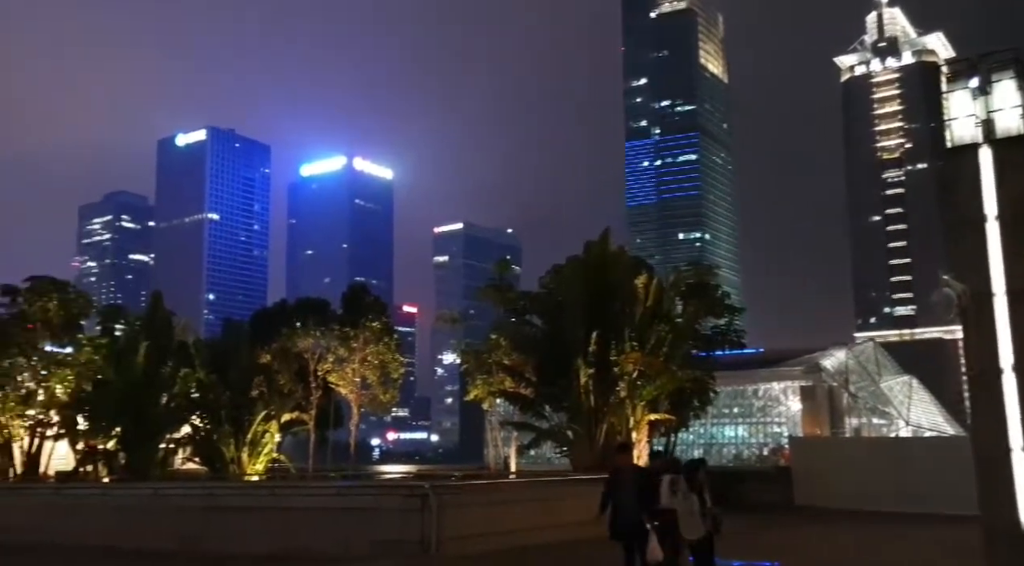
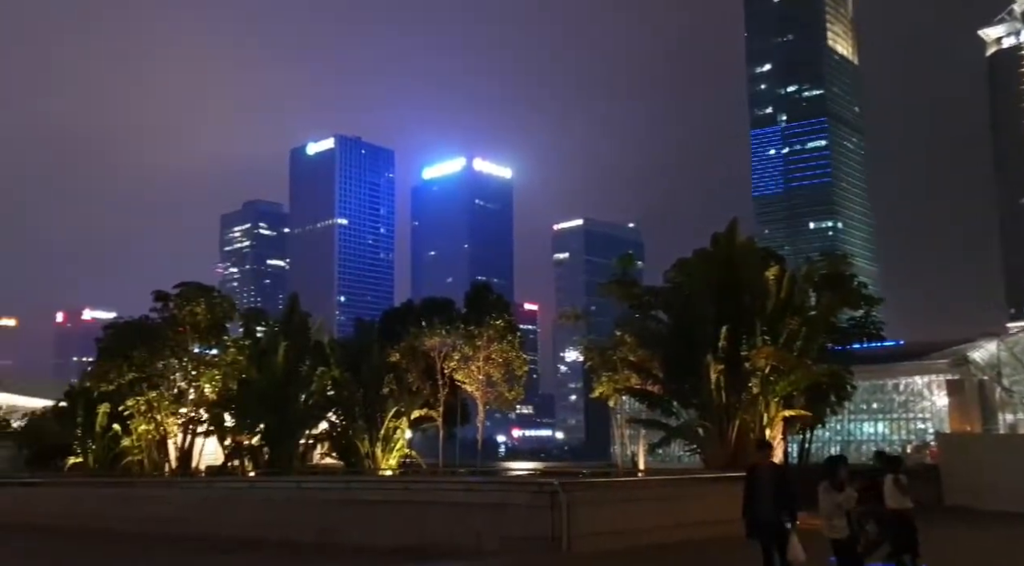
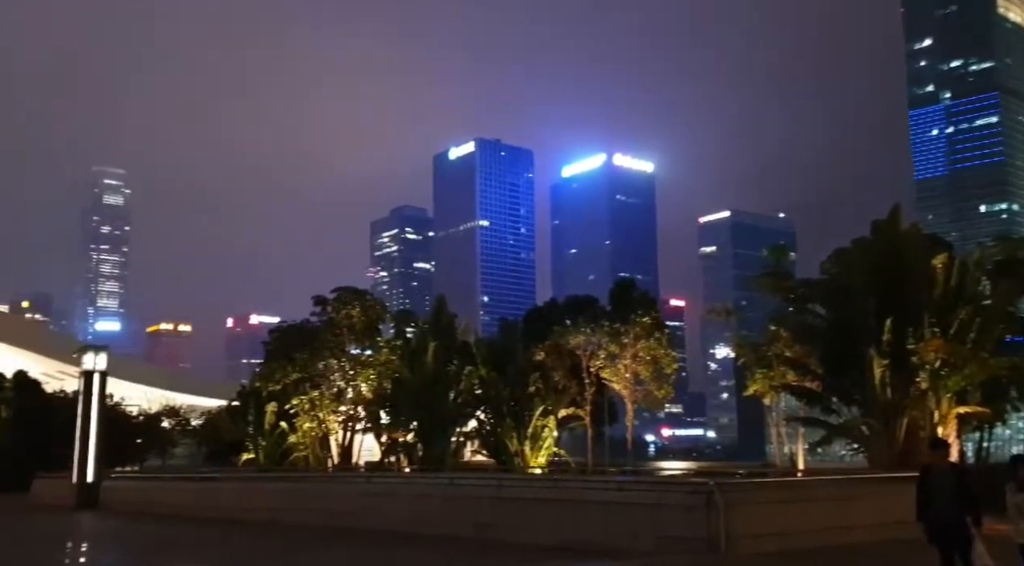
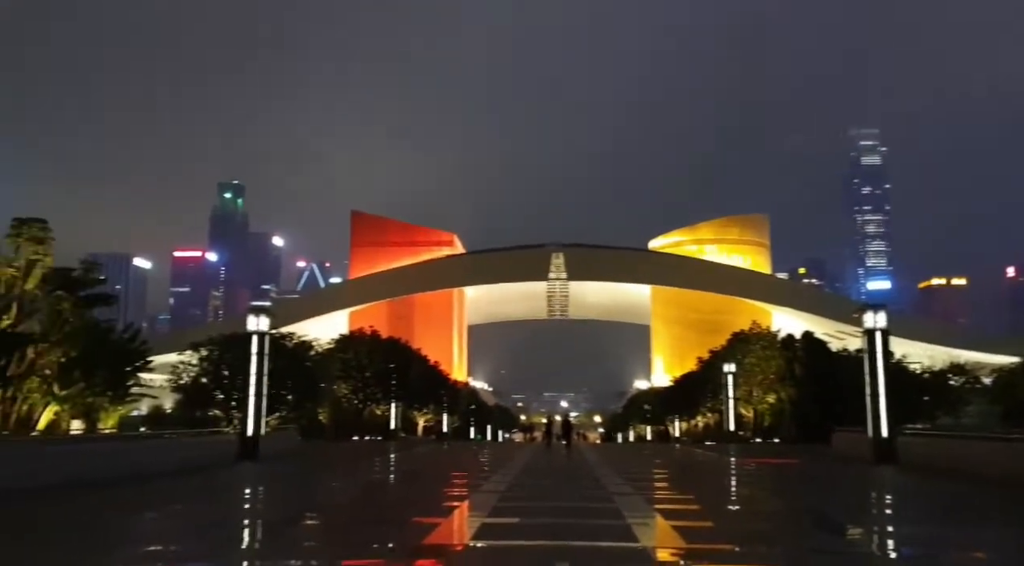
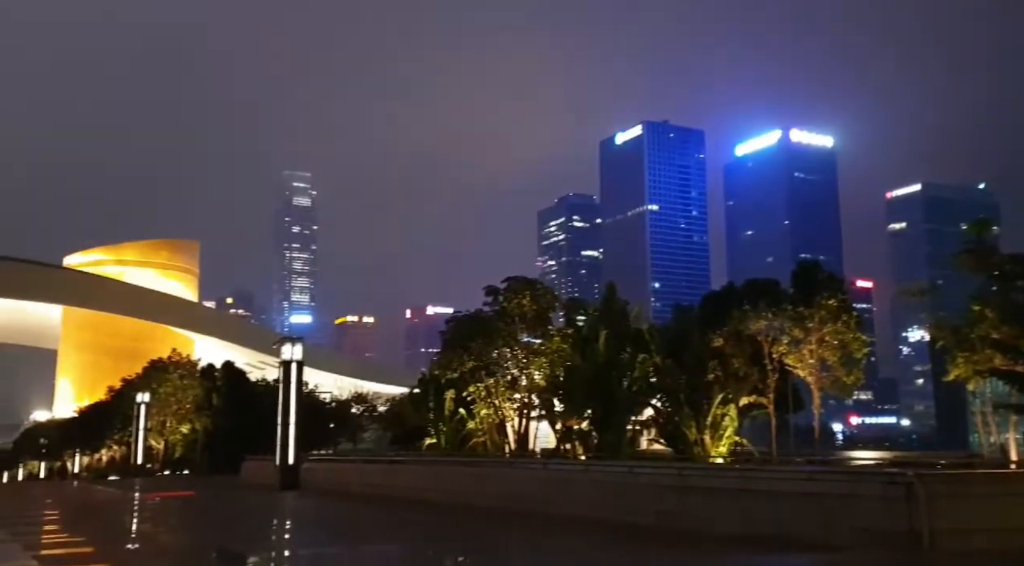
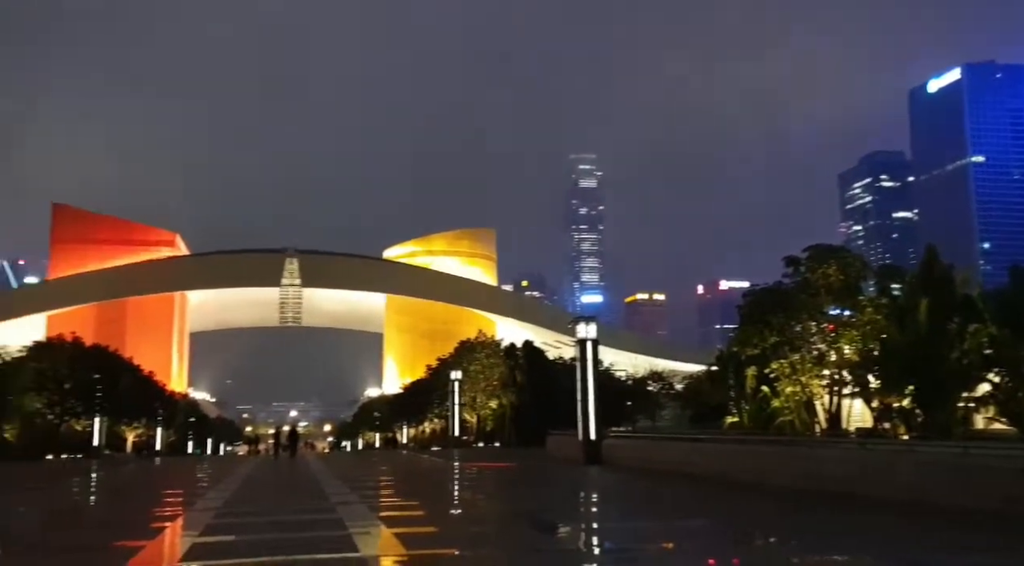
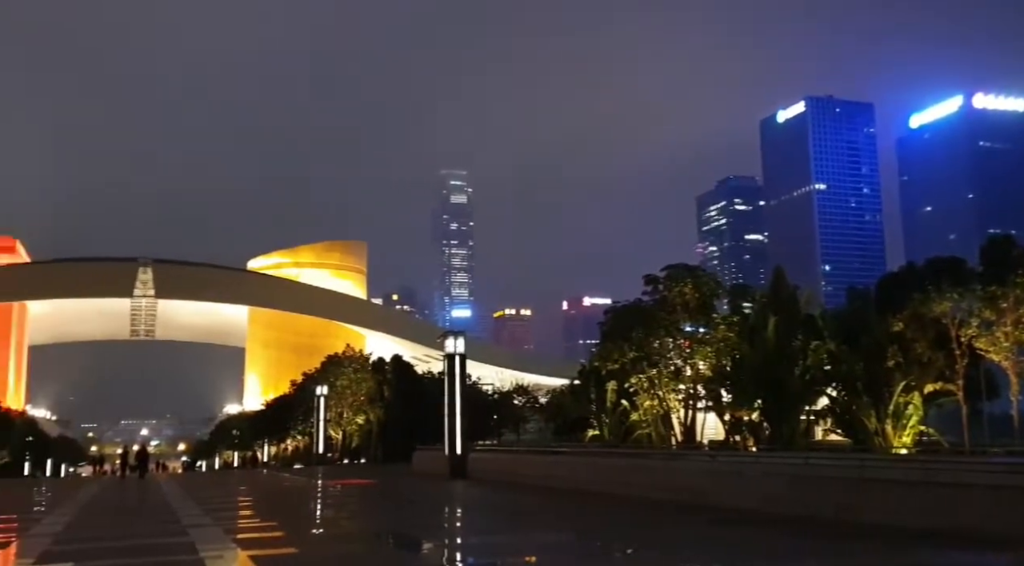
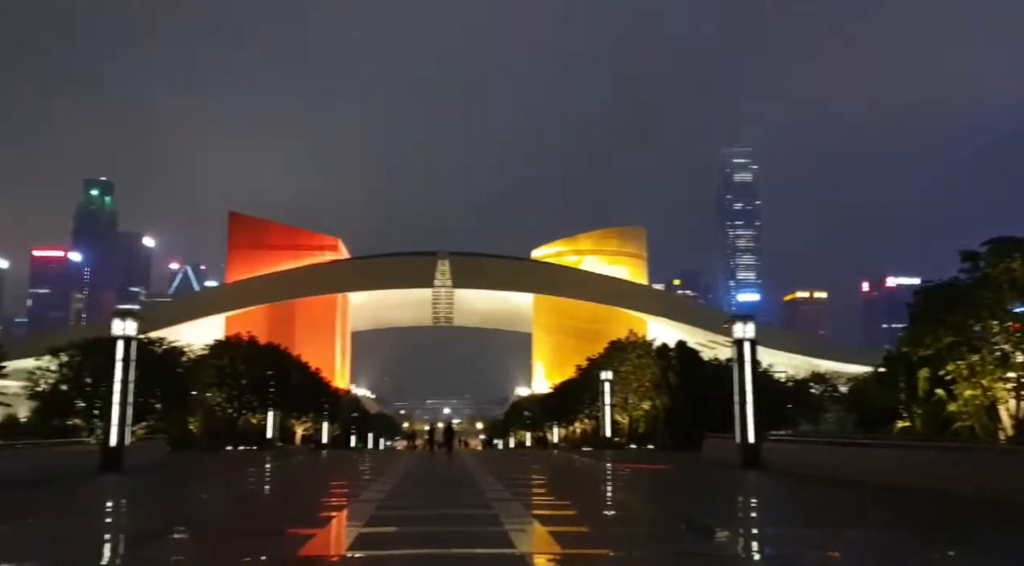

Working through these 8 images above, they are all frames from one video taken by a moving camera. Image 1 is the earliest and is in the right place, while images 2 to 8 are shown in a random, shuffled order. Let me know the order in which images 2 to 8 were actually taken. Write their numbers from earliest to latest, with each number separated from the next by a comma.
2, 3, 5, 7, 6, 8, 4
